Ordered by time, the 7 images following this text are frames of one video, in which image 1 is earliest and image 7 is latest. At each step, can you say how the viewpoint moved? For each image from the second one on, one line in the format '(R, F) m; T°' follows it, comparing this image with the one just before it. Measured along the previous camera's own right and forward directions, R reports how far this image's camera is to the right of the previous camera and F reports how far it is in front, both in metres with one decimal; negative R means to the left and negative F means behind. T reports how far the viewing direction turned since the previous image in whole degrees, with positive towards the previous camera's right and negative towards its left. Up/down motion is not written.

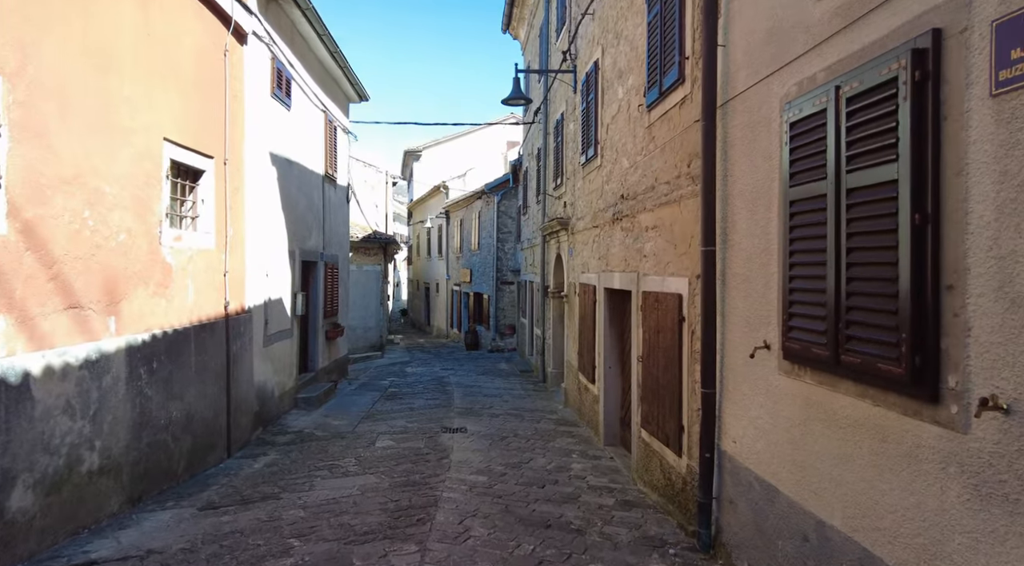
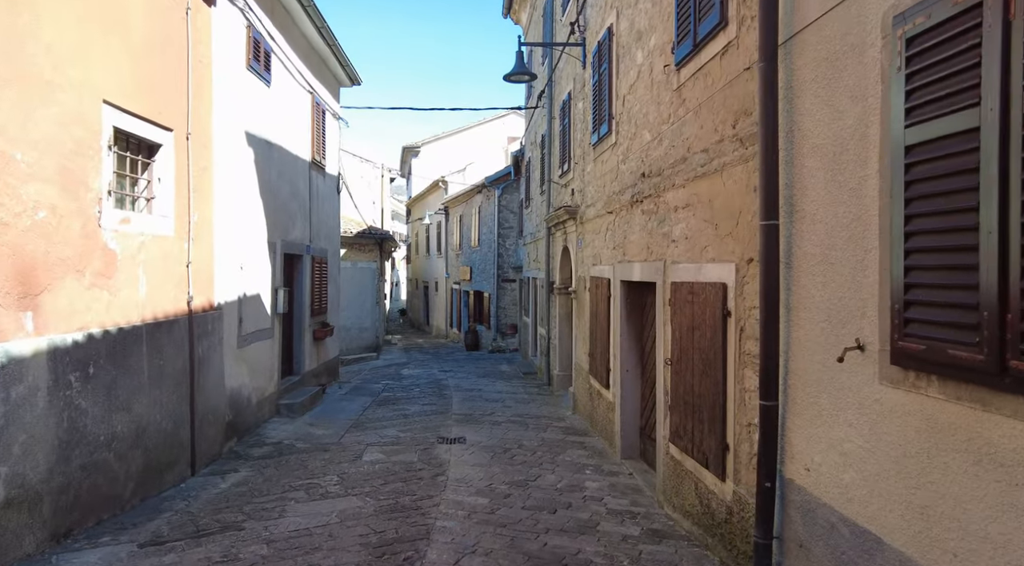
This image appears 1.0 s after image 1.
(0.0, +0.9) m; 0°
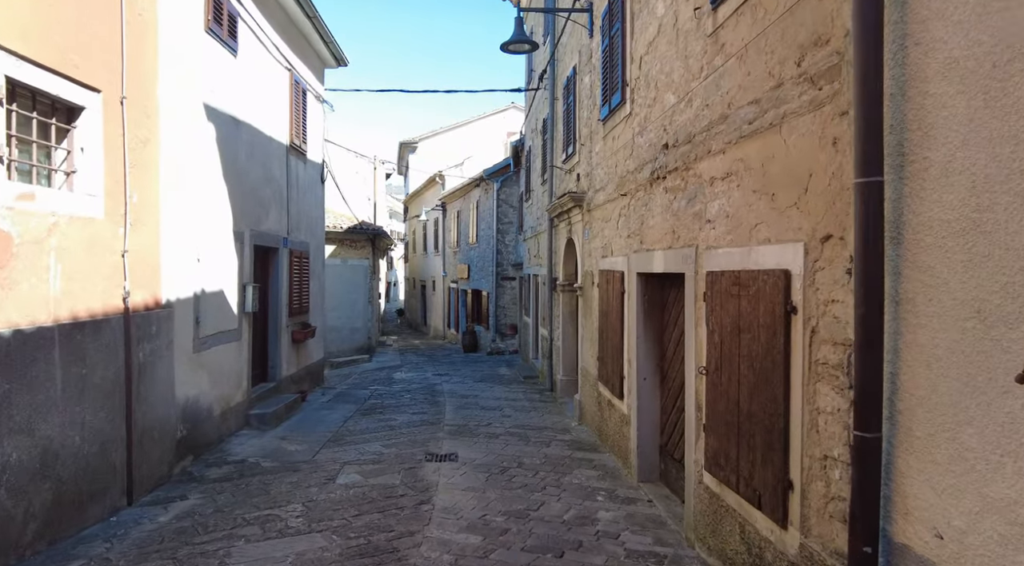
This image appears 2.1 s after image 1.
(0.0, +1.0) m; 0°
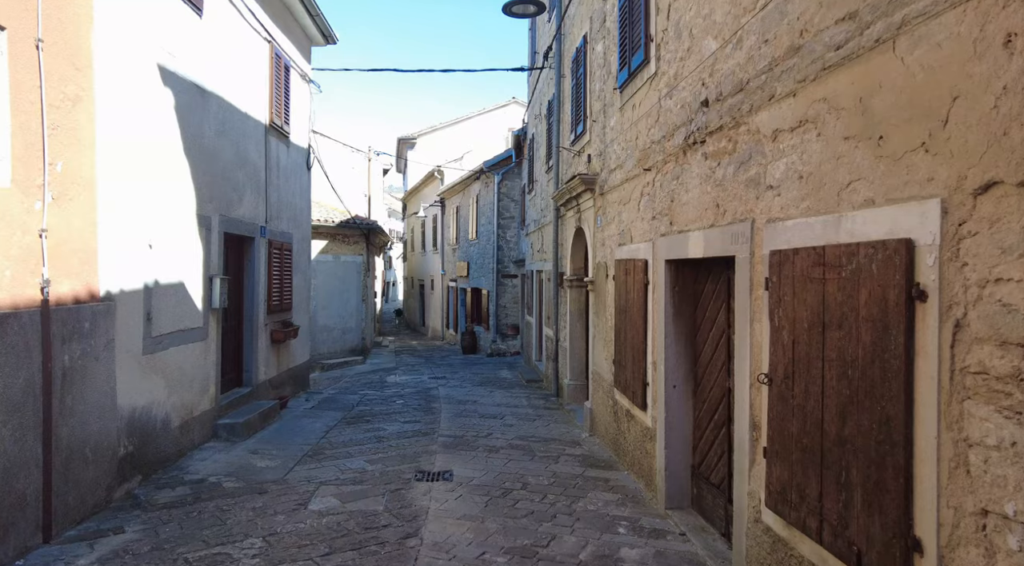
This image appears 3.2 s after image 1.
(0.0, +0.9) m; 0°
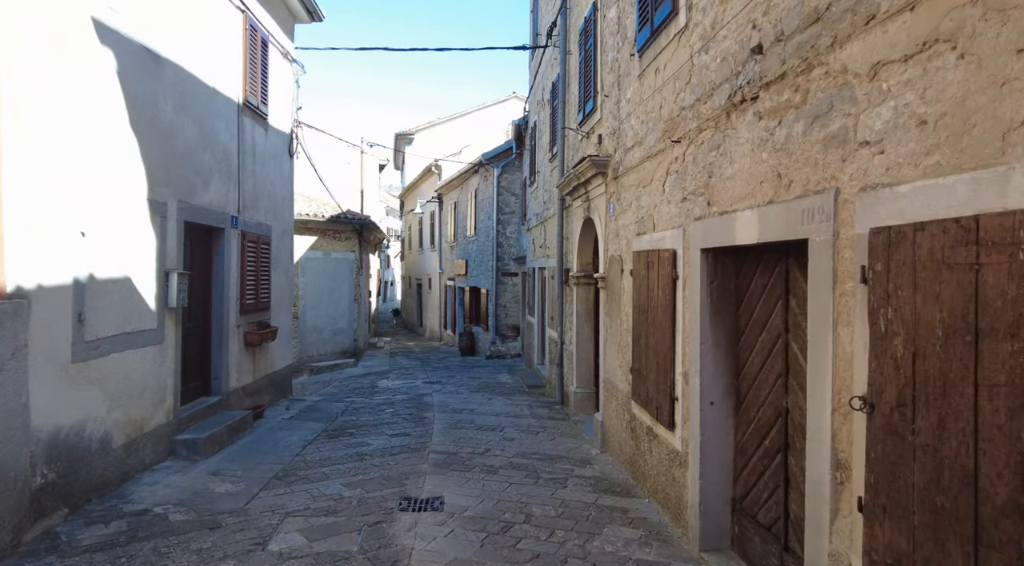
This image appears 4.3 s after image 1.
(0.0, +0.9) m; 0°
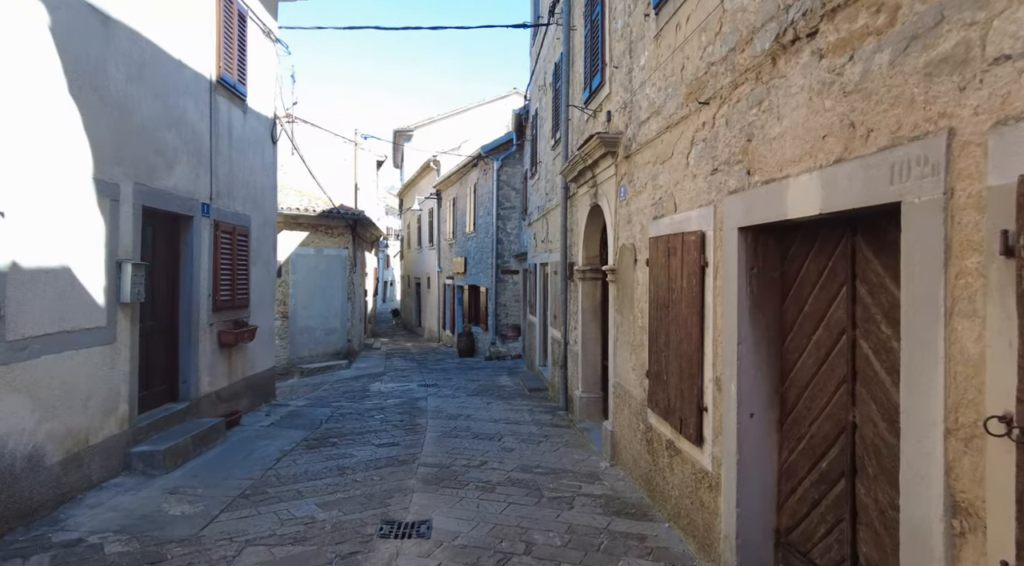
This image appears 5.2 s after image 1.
(0.0, +0.7) m; 0°
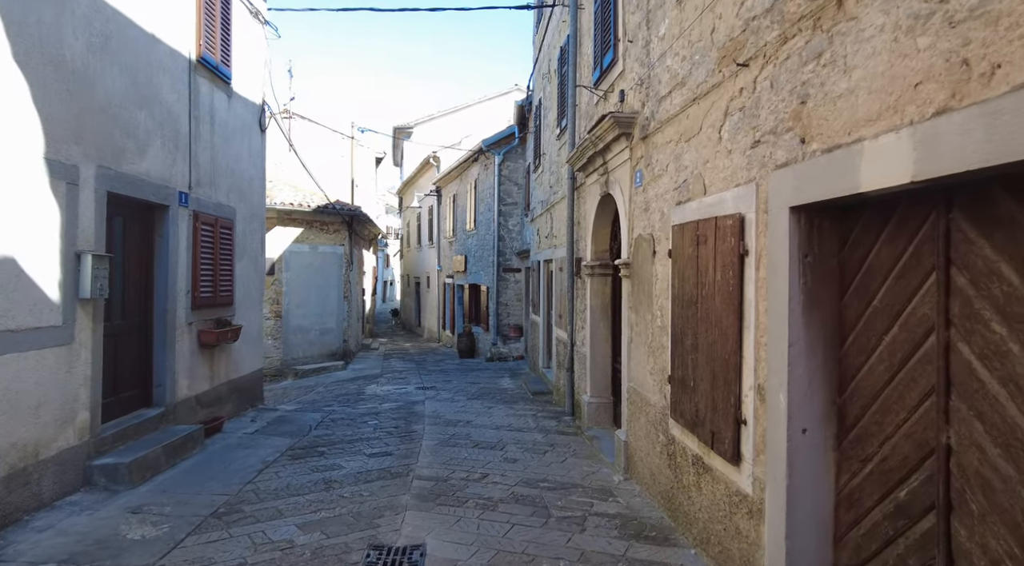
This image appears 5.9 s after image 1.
(0.0, +0.5) m; 0°
